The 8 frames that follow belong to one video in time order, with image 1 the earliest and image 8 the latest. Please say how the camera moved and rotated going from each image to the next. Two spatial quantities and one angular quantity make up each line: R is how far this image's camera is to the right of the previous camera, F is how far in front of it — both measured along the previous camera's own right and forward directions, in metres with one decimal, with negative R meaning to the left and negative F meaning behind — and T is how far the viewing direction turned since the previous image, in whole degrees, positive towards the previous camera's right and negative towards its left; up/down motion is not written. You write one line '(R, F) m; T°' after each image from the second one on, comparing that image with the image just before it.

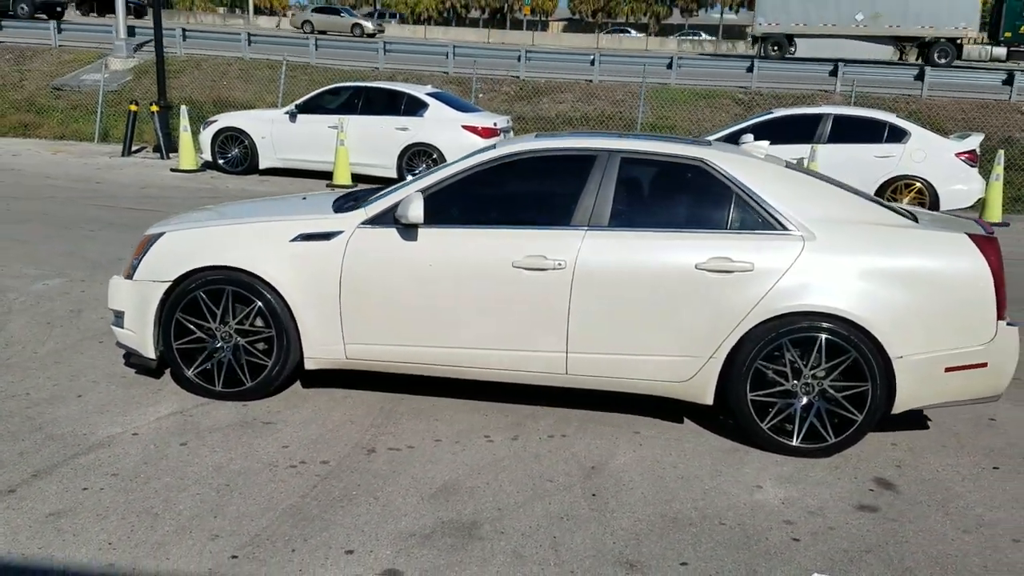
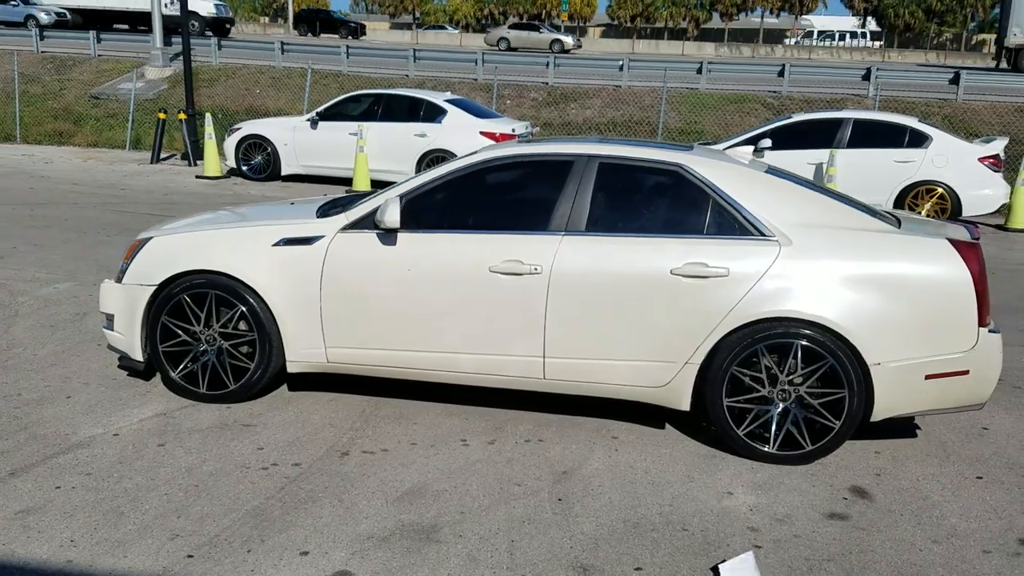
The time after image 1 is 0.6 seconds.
(+0.3, 0.0) m; -2°
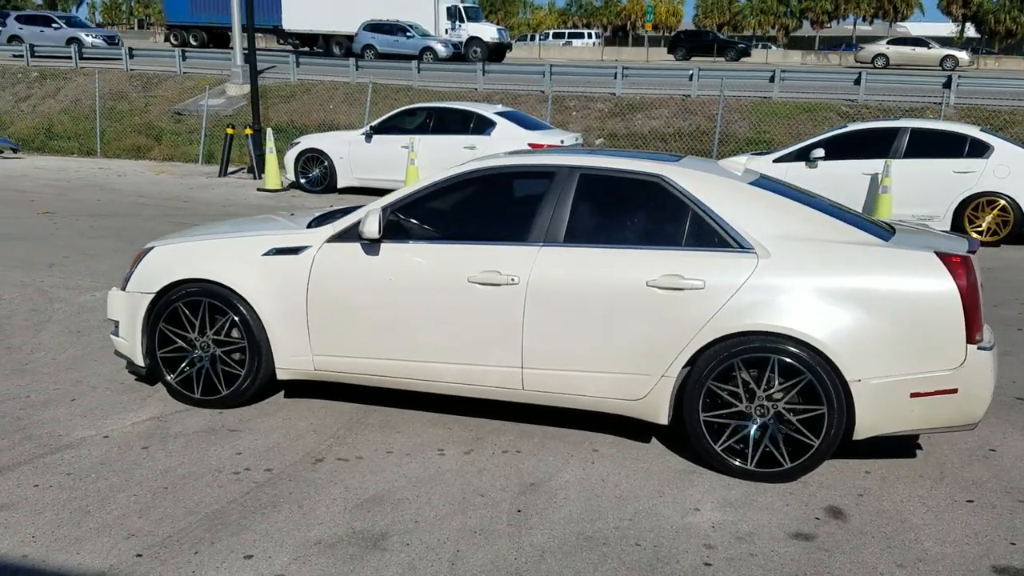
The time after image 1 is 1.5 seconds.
(+0.5, 0.0) m; -5°
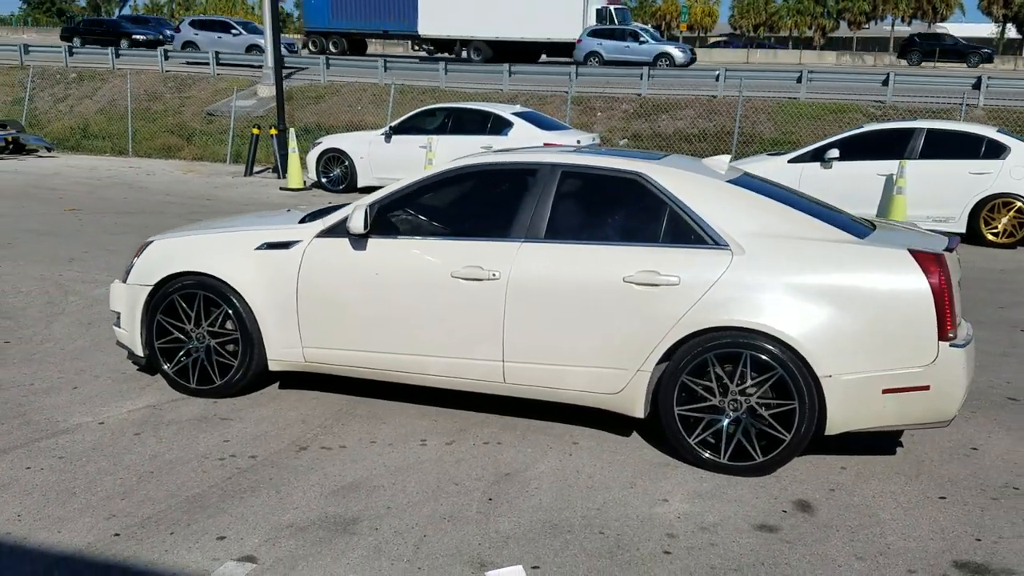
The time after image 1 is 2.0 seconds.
(+0.3, -0.1) m; -2°
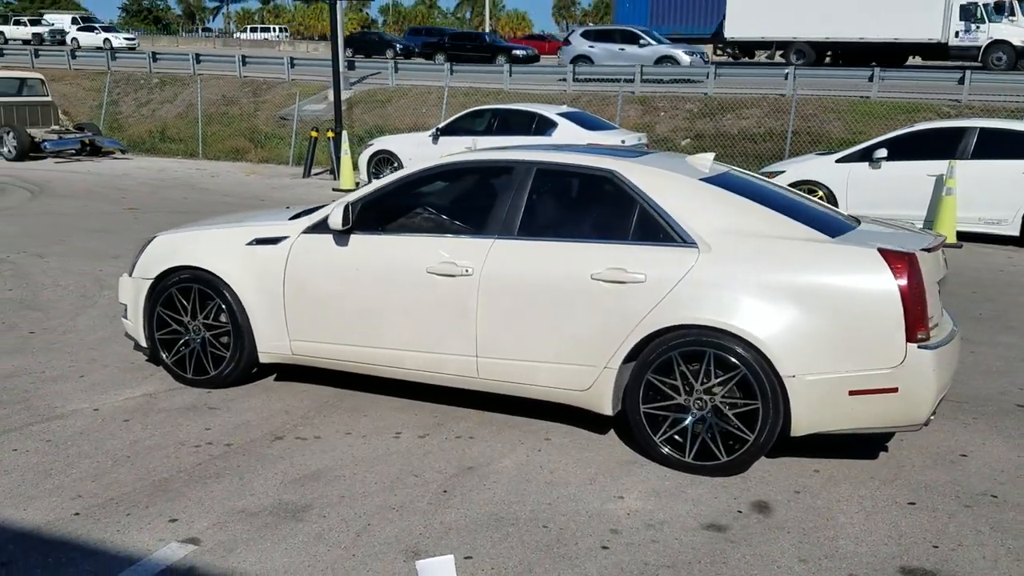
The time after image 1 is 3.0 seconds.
(+0.6, 0.0) m; -5°
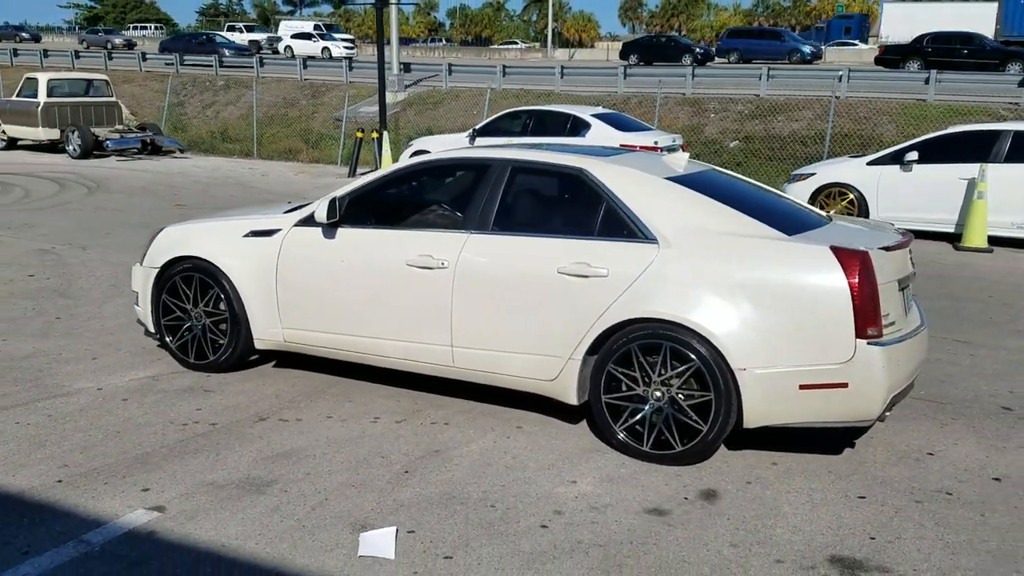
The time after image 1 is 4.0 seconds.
(+0.5, -0.2) m; -4°
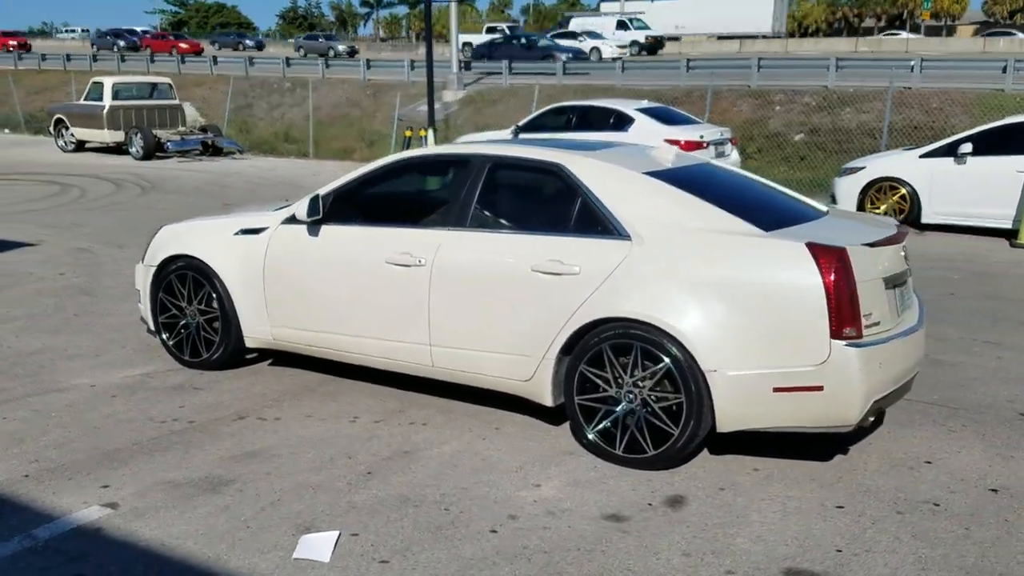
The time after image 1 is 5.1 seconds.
(+0.5, +0.1) m; -5°
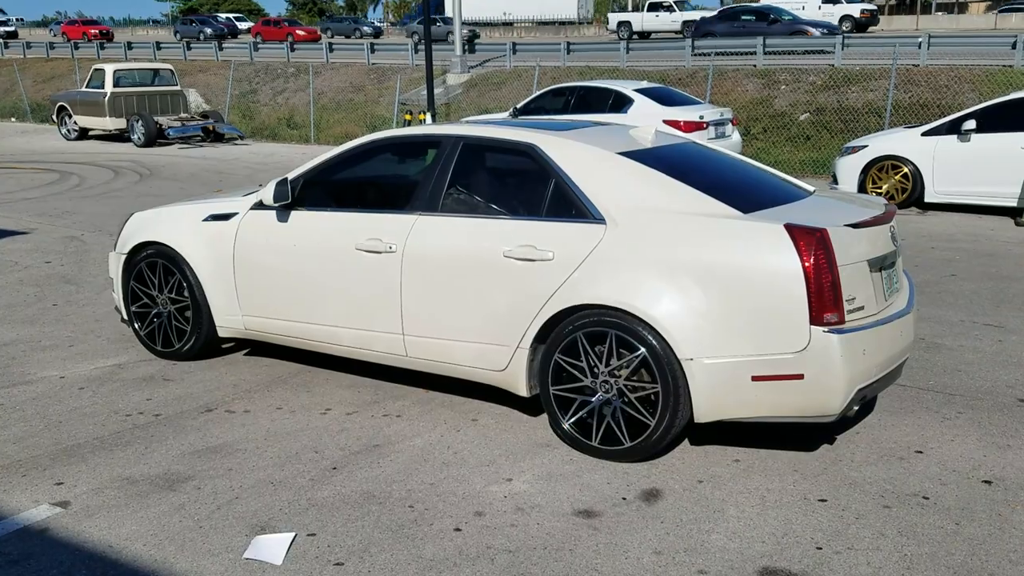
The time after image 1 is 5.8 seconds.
(+0.2, +0.2) m; -1°
